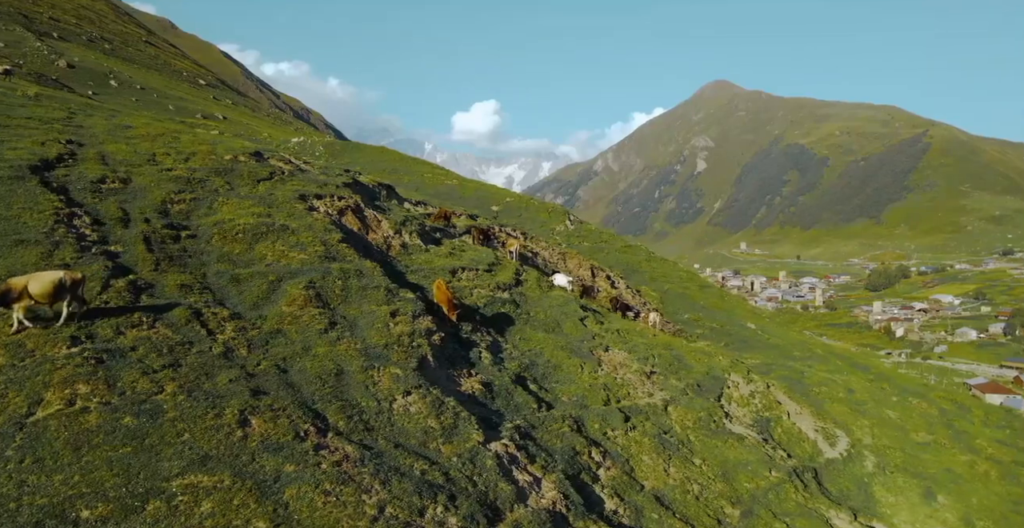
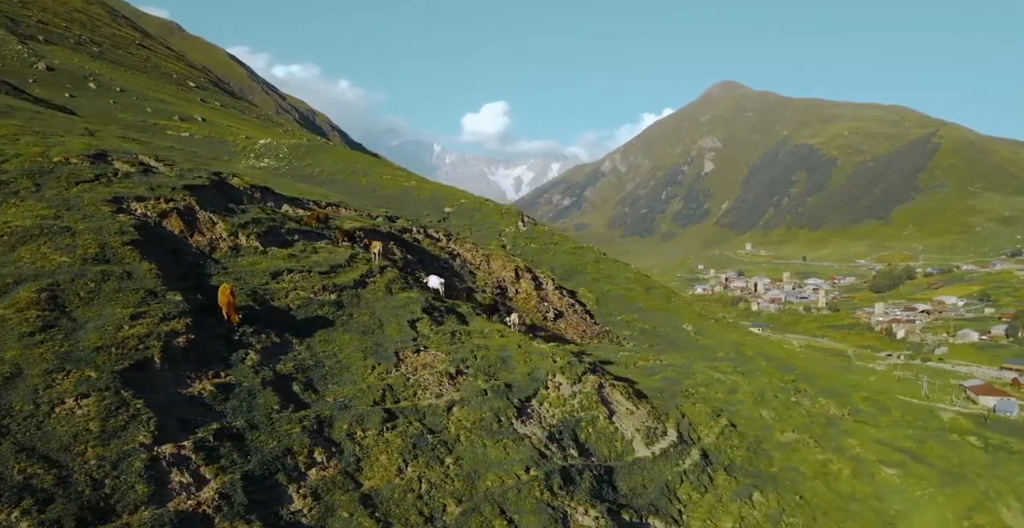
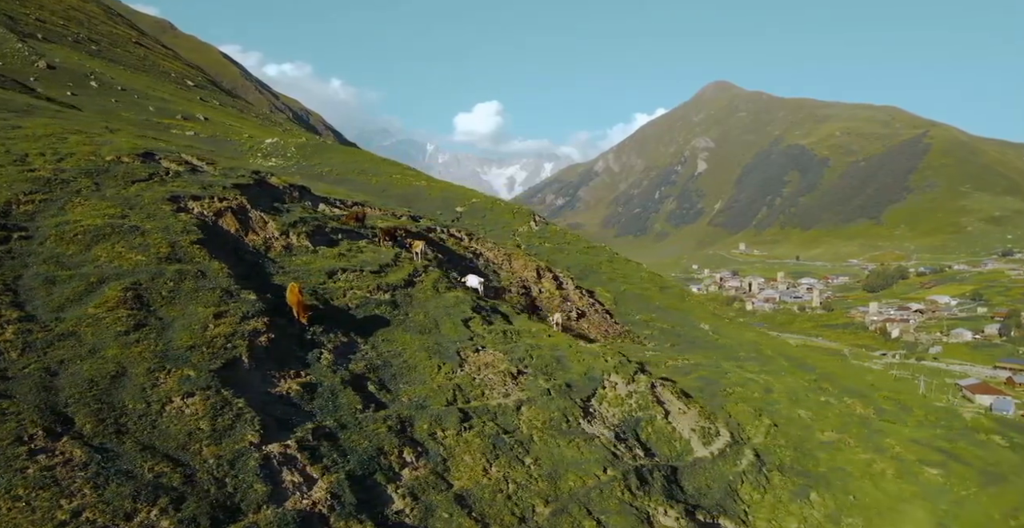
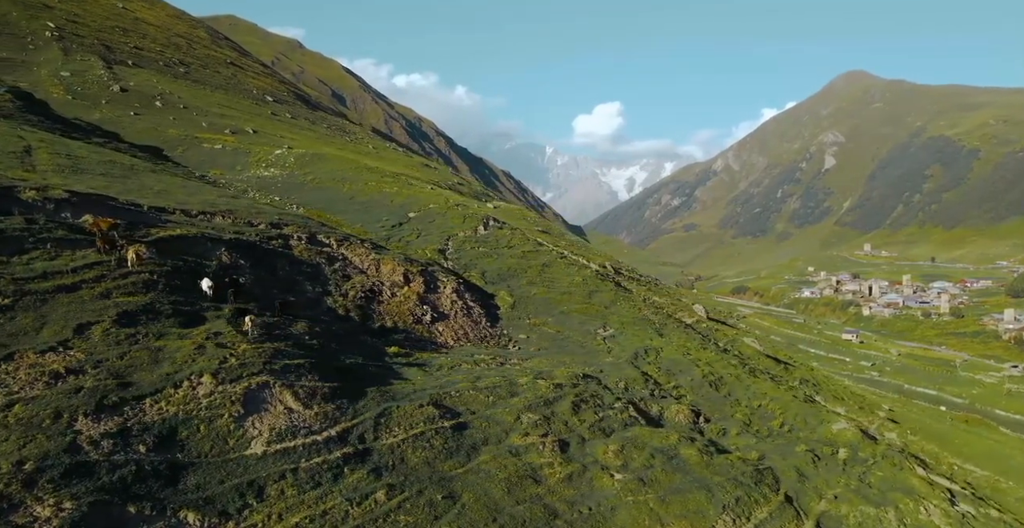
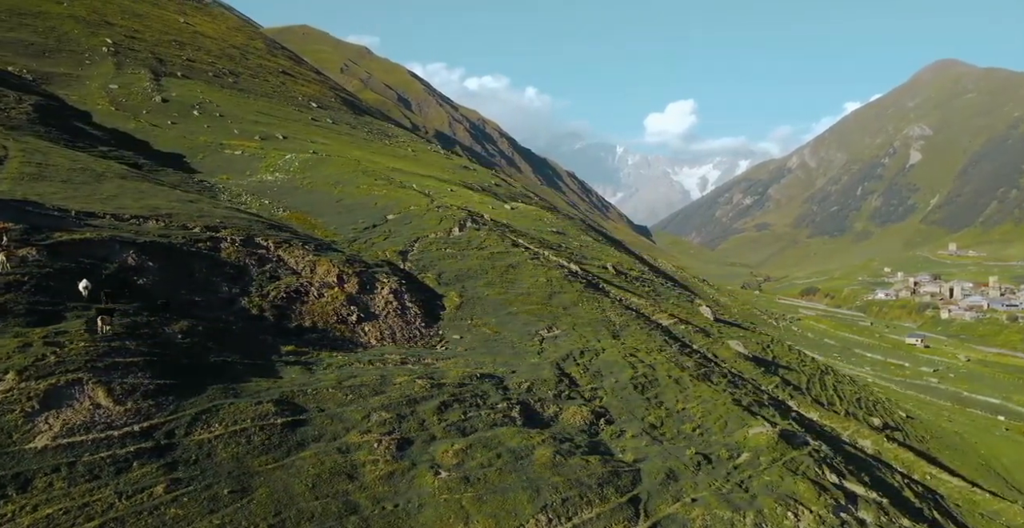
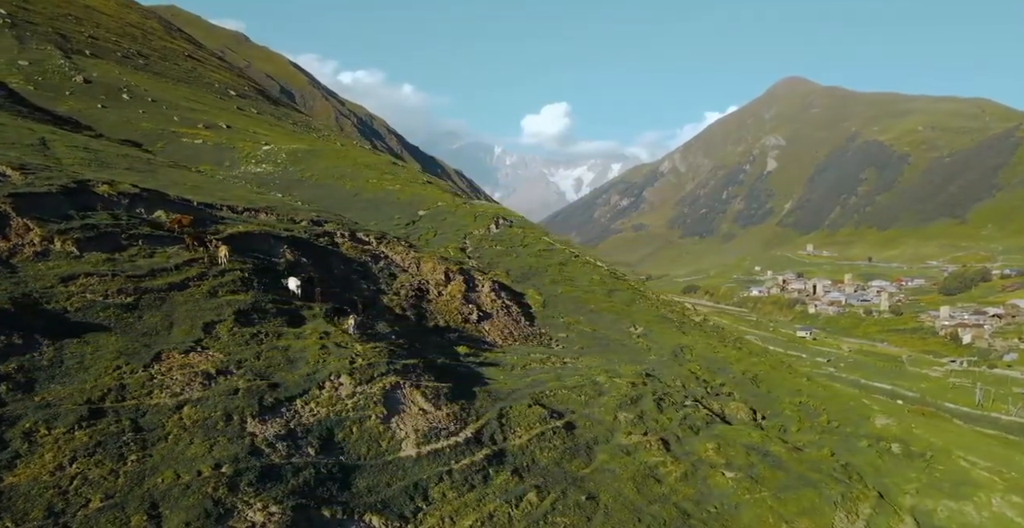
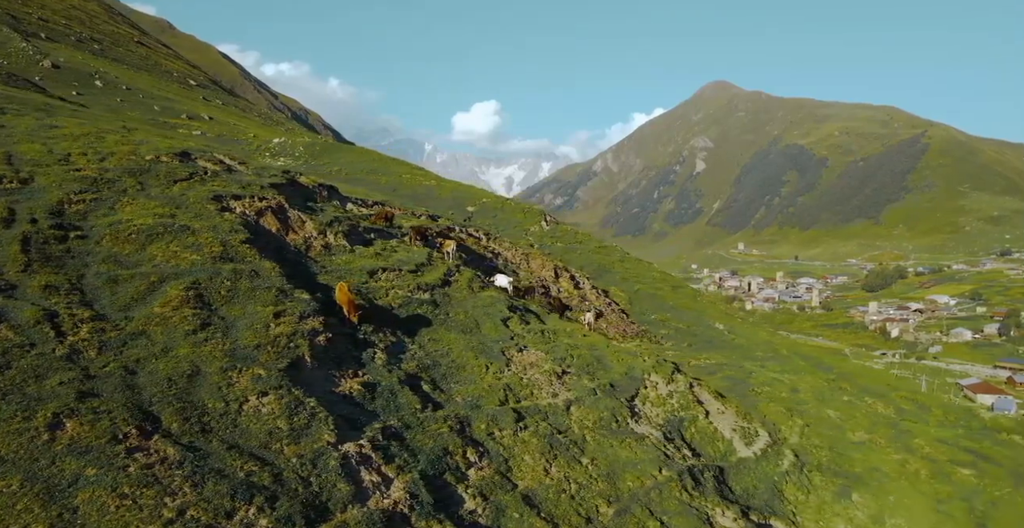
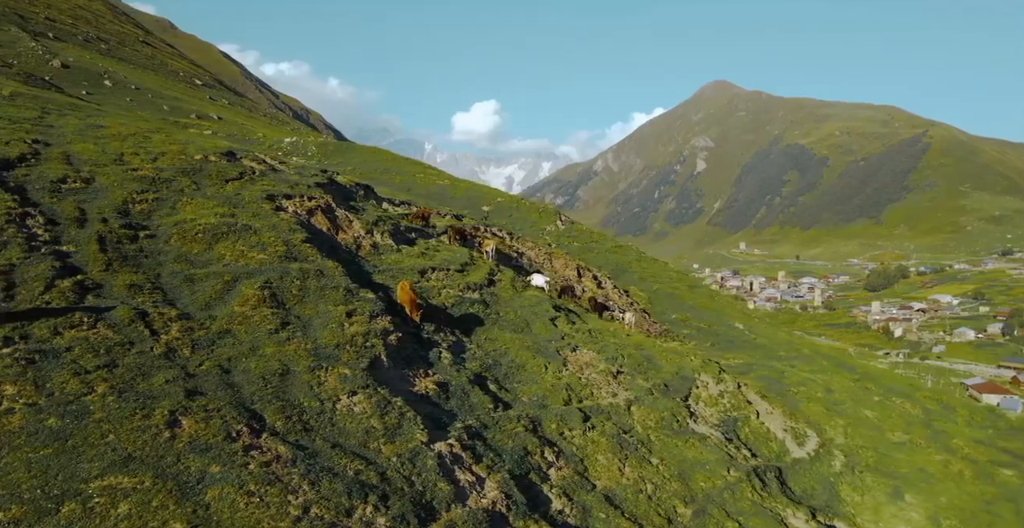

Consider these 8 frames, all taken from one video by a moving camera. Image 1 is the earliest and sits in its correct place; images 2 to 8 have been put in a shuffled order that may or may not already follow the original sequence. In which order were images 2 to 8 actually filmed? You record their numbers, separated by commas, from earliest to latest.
8, 7, 3, 2, 6, 4, 5
